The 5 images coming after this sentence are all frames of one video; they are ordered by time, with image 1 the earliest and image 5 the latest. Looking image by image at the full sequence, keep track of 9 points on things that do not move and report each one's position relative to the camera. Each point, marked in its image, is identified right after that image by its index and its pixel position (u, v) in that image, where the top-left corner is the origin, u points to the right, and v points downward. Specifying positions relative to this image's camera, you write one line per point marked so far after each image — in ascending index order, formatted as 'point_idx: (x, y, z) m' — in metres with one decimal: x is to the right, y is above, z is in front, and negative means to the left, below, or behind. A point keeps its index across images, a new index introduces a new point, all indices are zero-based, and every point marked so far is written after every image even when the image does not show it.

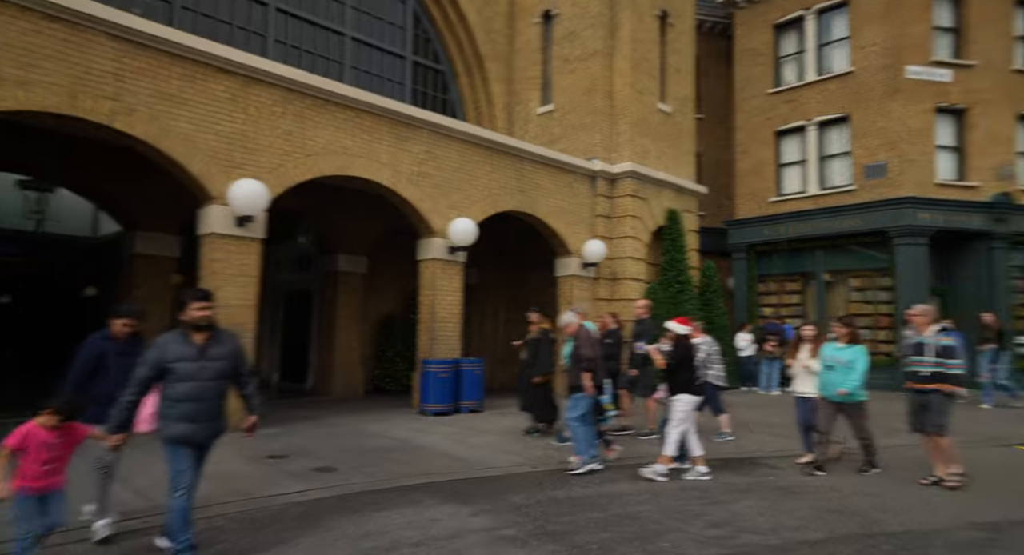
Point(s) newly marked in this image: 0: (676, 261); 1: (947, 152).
0: (+4.3, +0.5, +15.6) m
1: (+11.2, +3.2, +15.4) m
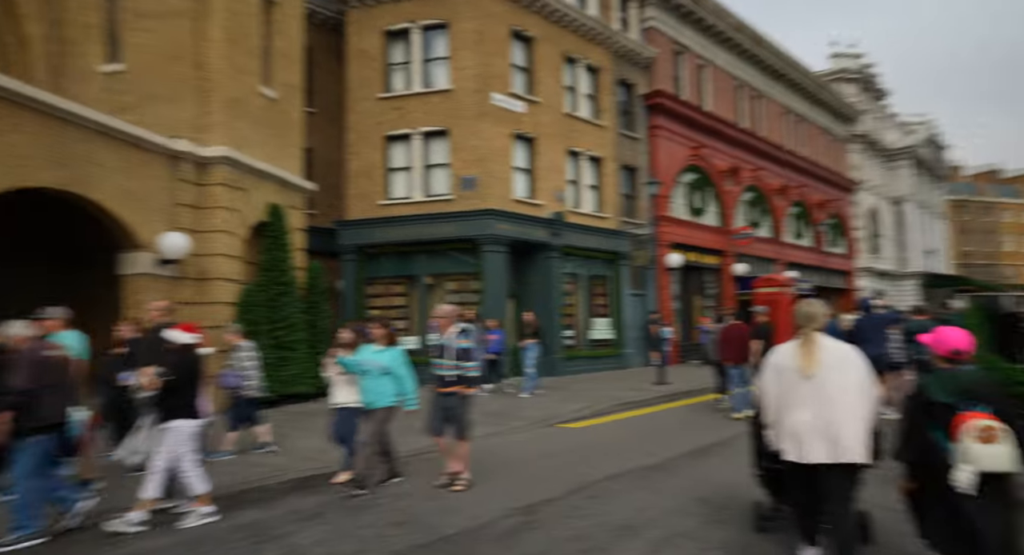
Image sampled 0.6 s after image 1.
0: (-5.6, +0.4, +14.2) m
1: (+0.3, +3.1, +17.8) m
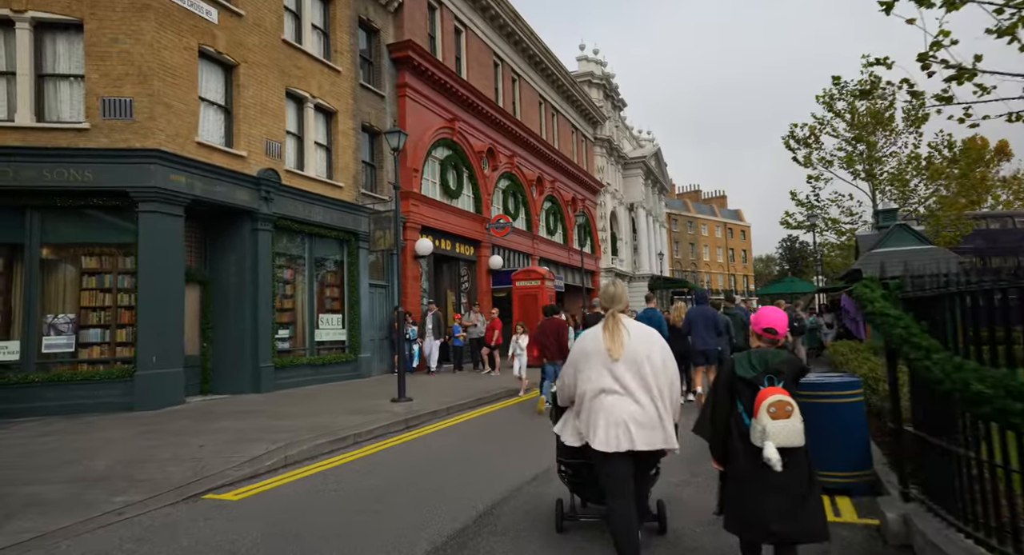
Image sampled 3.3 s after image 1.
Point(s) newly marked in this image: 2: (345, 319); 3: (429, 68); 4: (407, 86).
0: (-10.3, +0.9, +6.9) m
1: (-6.3, +3.5, +12.6) m
2: (-4.5, -1.1, +16.2) m
3: (-2.7, +6.8, +19.5) m
4: (-3.3, +6.0, +18.8) m
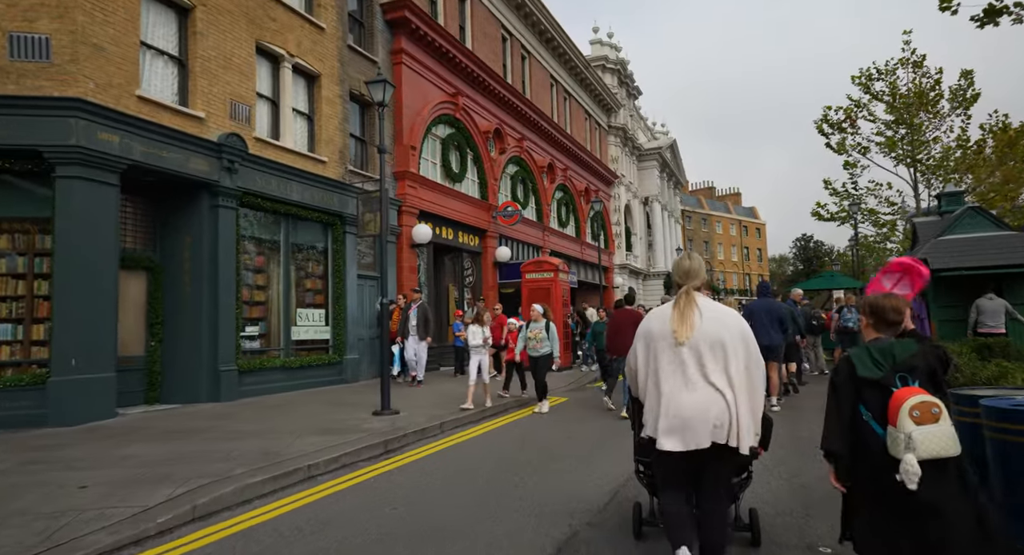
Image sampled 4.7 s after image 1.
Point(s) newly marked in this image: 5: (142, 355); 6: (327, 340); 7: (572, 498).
0: (-10.2, +1.2, +4.8) m
1: (-6.1, +3.8, +10.5) m
2: (-4.3, -0.9, +14.0) m
3: (-2.4, +7.1, +17.3) m
4: (-3.0, +6.3, +16.6) m
5: (-6.5, -1.3, +10.5) m
6: (-4.3, -1.4, +13.9) m
7: (+0.5, -2.0, +5.5) m
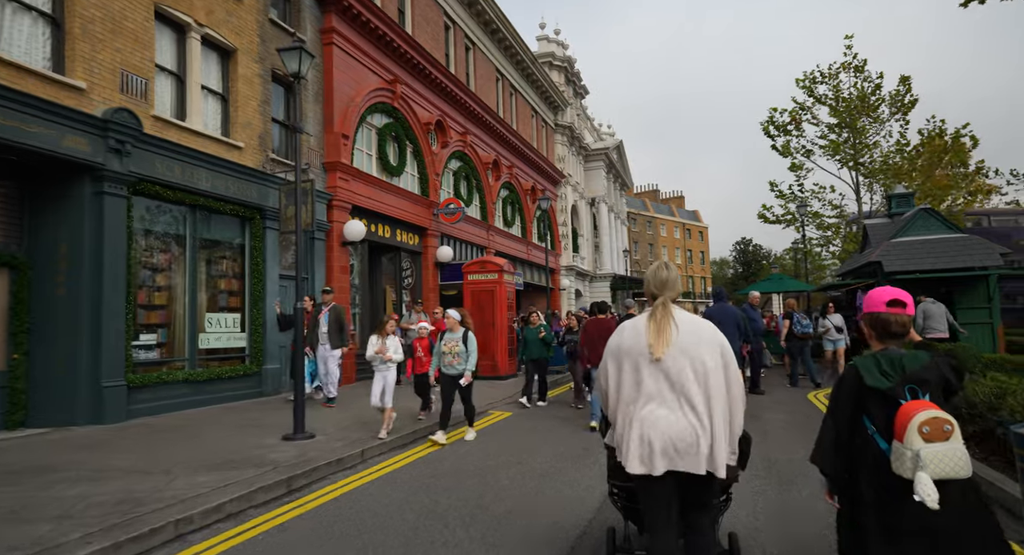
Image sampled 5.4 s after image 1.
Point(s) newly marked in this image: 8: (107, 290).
0: (-10.6, +1.3, +2.8) m
1: (-7.0, +3.8, +8.8) m
2: (-5.6, -0.9, +12.5) m
3: (-3.9, +7.1, +15.9) m
4: (-4.5, +6.2, +15.1) m
5: (-7.5, -1.3, +8.8) m
6: (-5.6, -1.4, +12.4) m
7: (0.0, -2.0, +4.4) m
8: (-6.3, -0.2, +9.4) m
